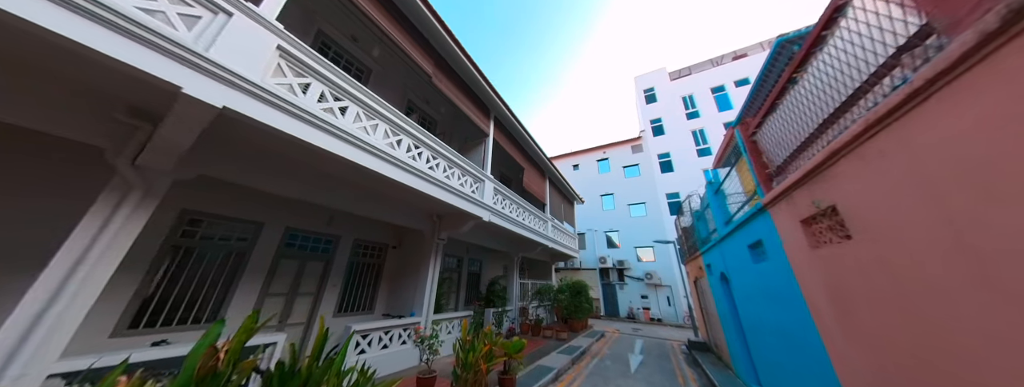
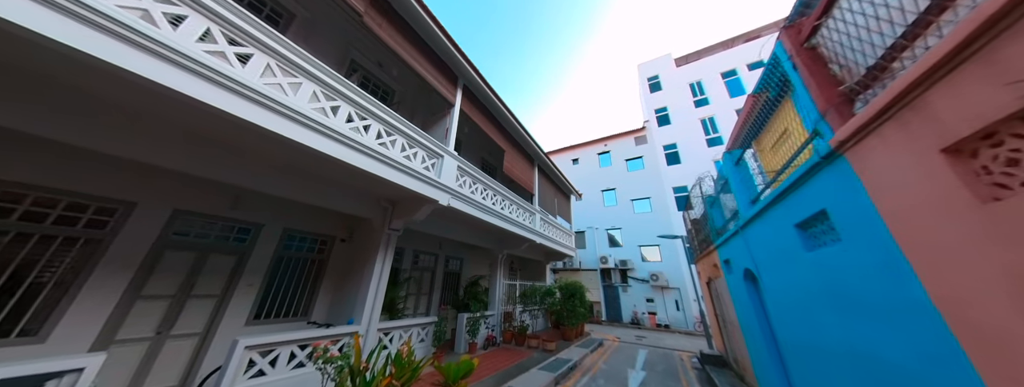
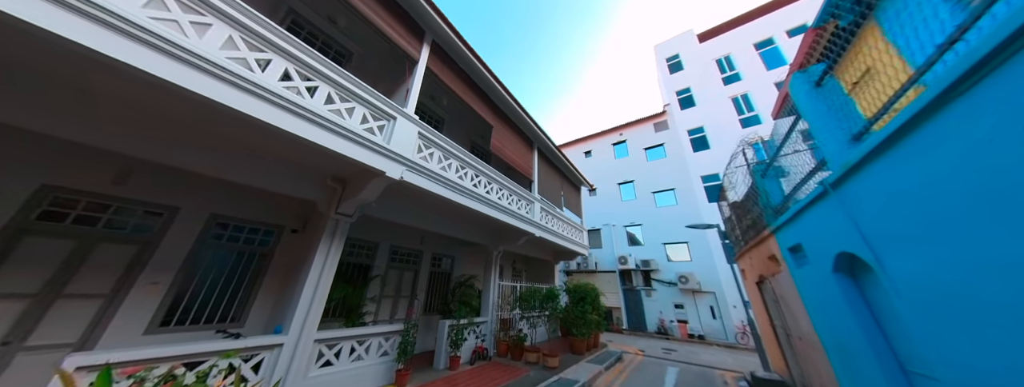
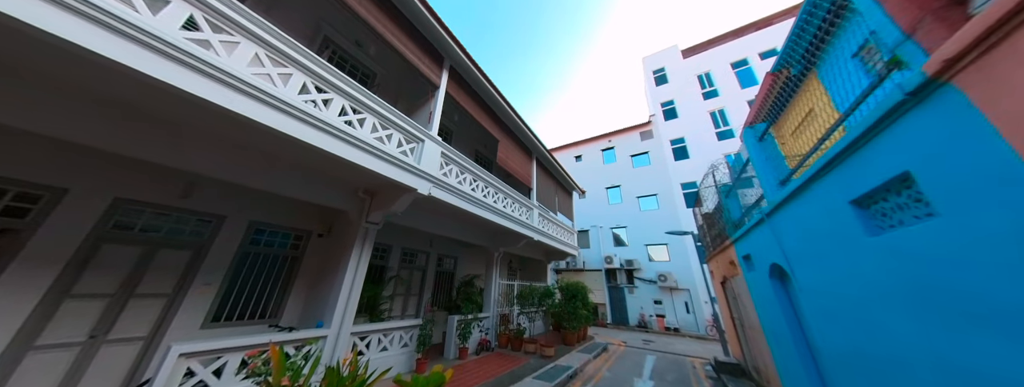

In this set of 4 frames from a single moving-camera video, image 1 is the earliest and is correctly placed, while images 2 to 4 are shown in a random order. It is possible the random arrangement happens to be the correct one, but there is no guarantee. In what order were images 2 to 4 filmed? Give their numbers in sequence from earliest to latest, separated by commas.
2, 4, 3
